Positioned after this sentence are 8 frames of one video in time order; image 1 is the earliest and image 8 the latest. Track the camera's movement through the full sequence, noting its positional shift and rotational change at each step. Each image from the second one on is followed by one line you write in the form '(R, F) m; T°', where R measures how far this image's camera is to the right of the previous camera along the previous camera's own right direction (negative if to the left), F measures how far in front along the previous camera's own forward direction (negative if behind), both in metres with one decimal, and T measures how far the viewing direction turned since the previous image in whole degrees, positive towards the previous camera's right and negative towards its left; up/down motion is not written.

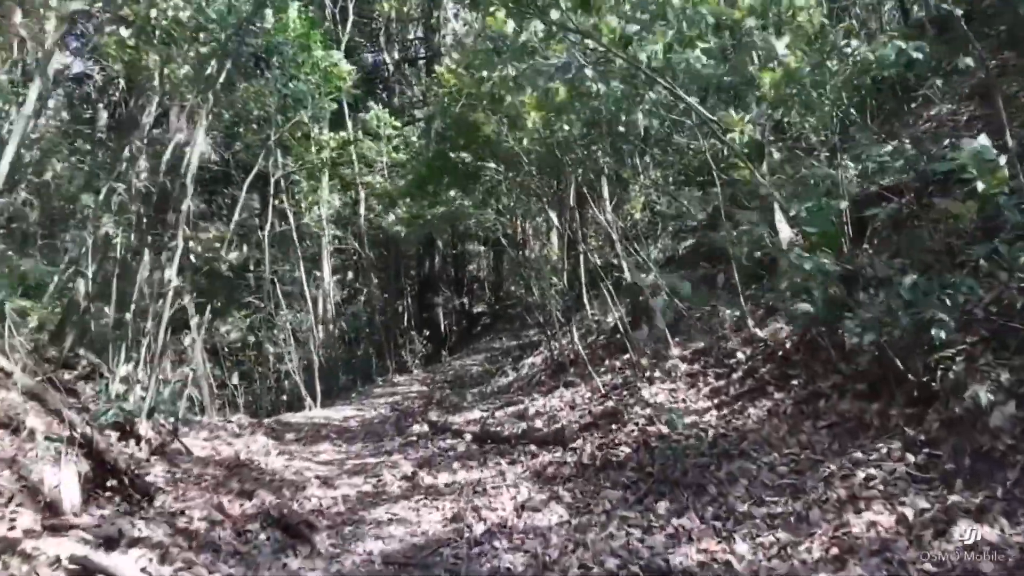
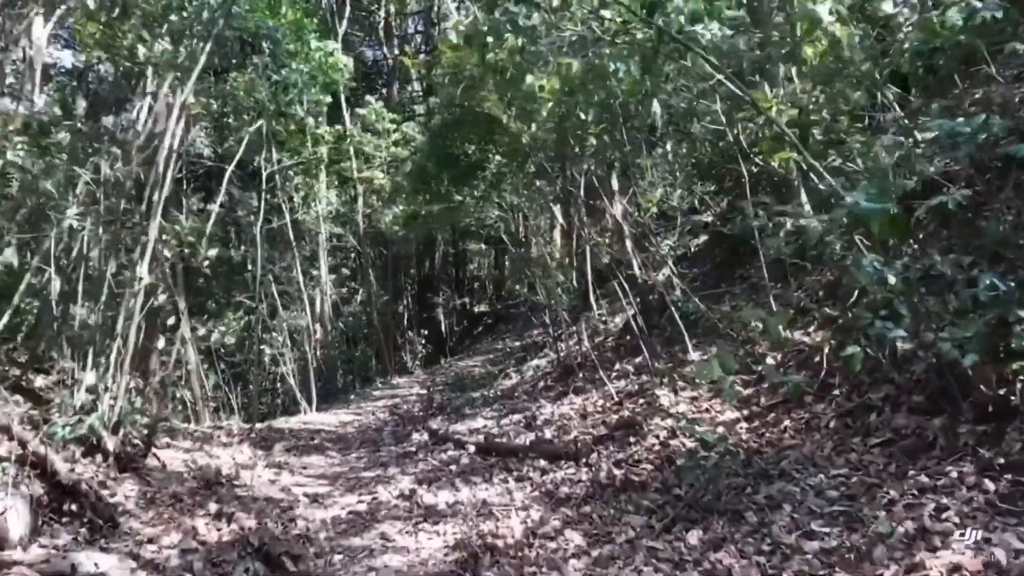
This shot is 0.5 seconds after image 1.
(0.0, +0.6) m; 0°
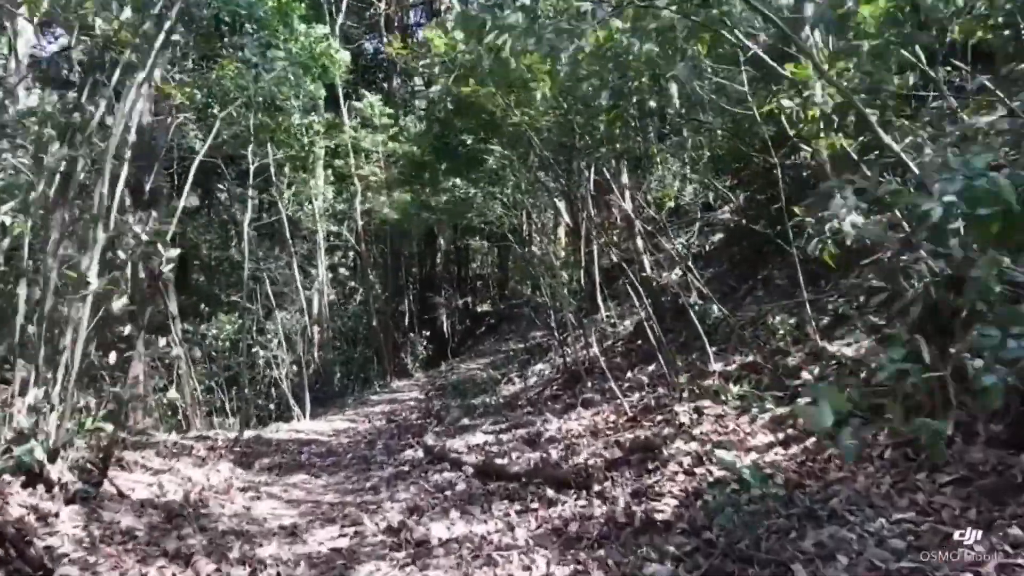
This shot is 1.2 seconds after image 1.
(0.0, +0.7) m; 0°
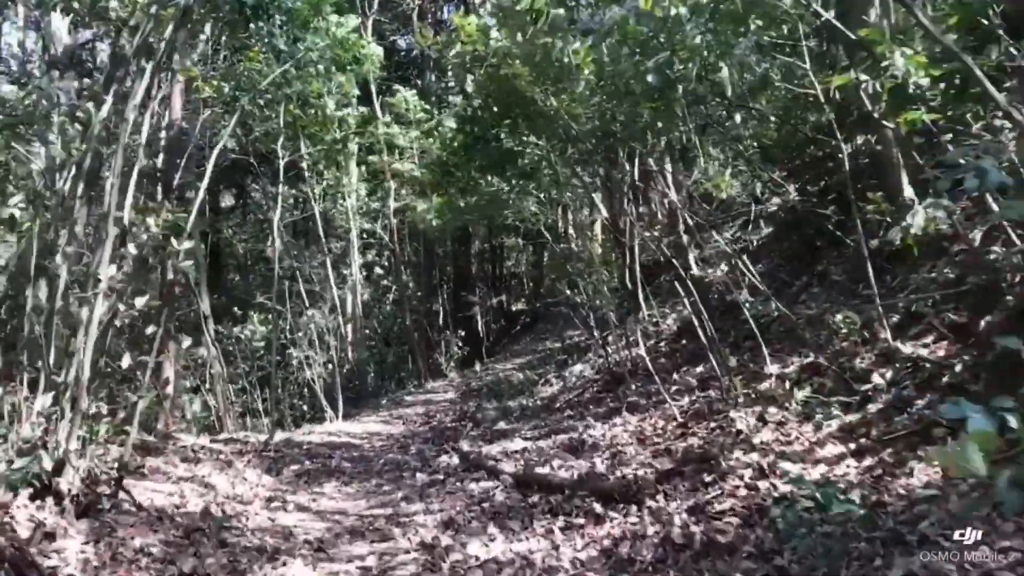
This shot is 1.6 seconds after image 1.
(0.0, +0.4) m; -2°
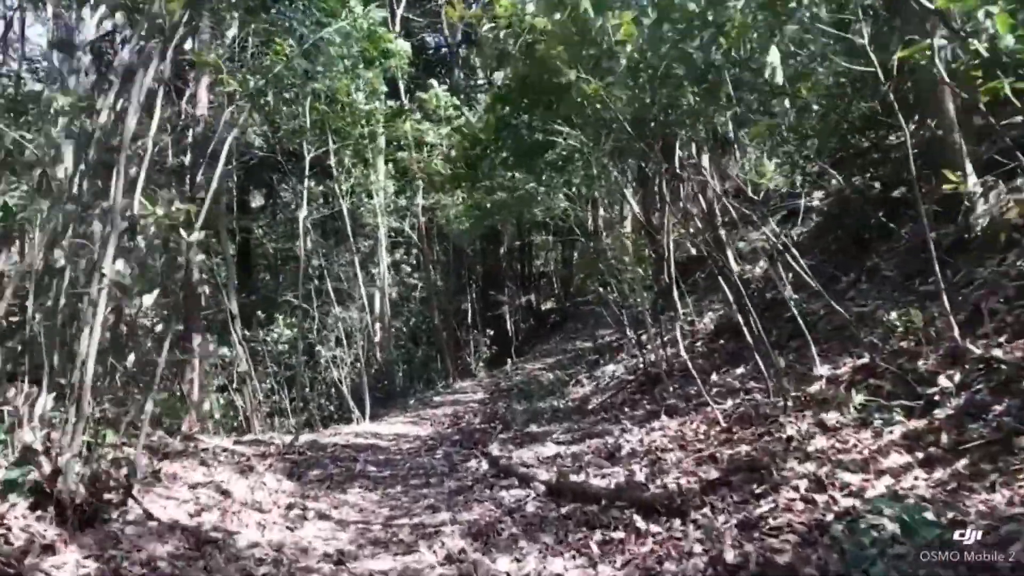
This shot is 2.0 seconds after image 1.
(0.0, +0.3) m; -2°
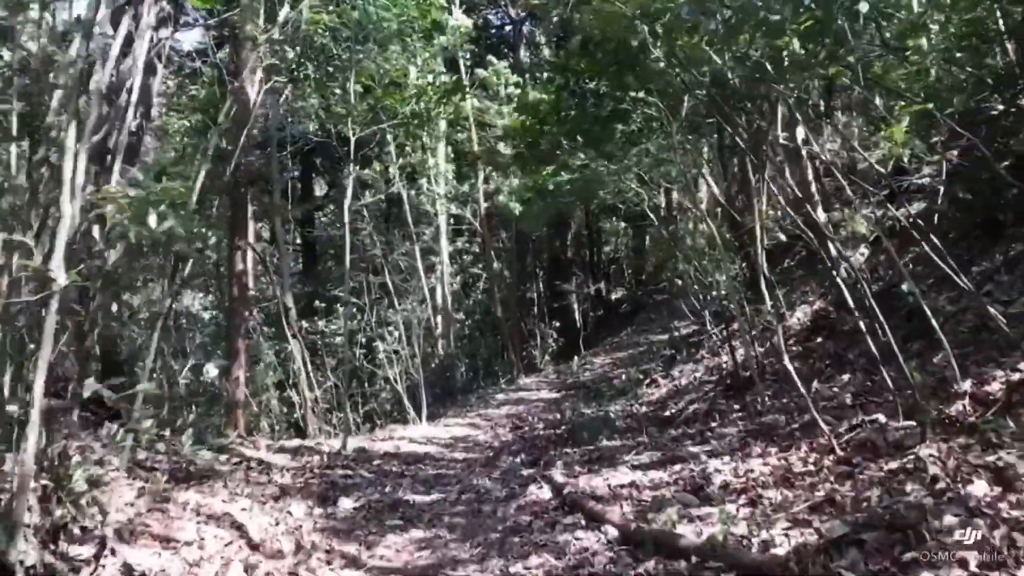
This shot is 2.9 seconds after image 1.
(0.0, +1.0) m; -4°
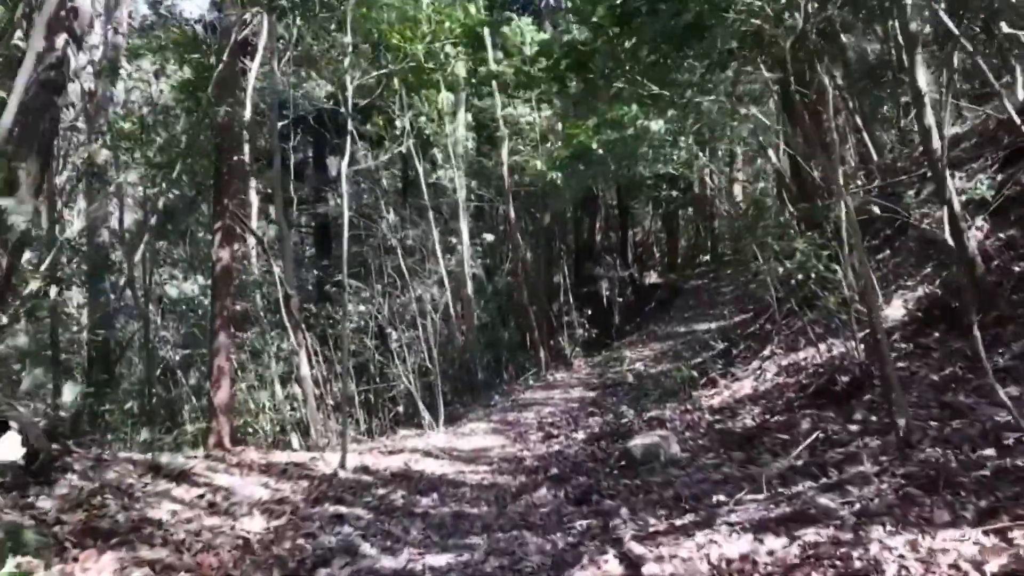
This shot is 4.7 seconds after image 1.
(-0.1, +1.7) m; -1°
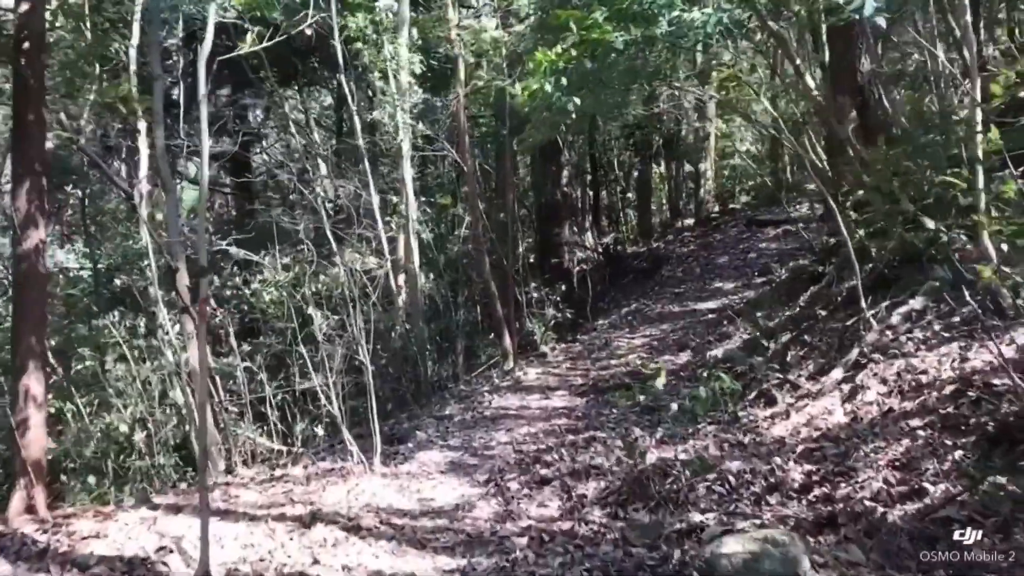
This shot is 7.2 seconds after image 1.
(-0.2, +3.0) m; +4°
